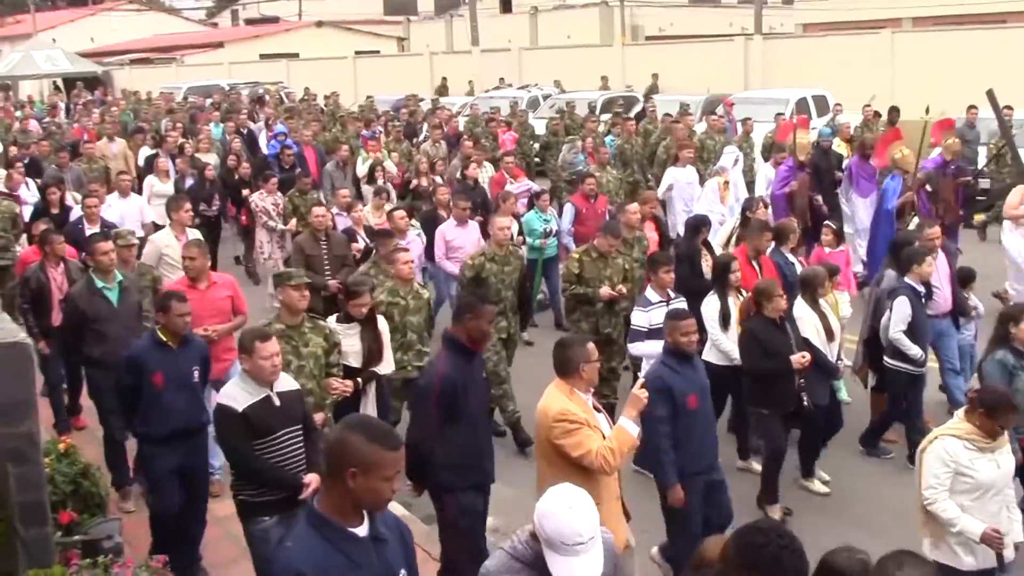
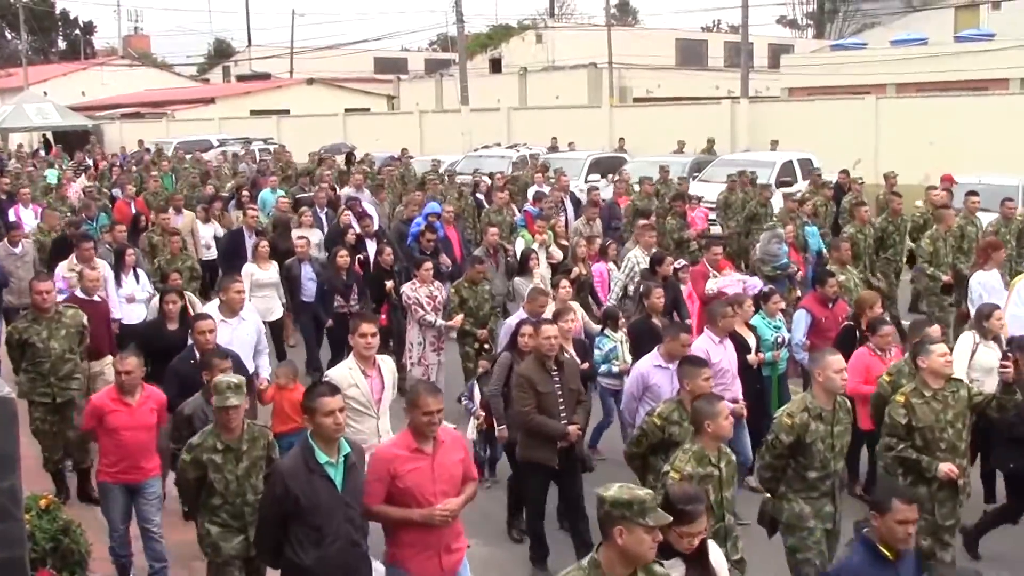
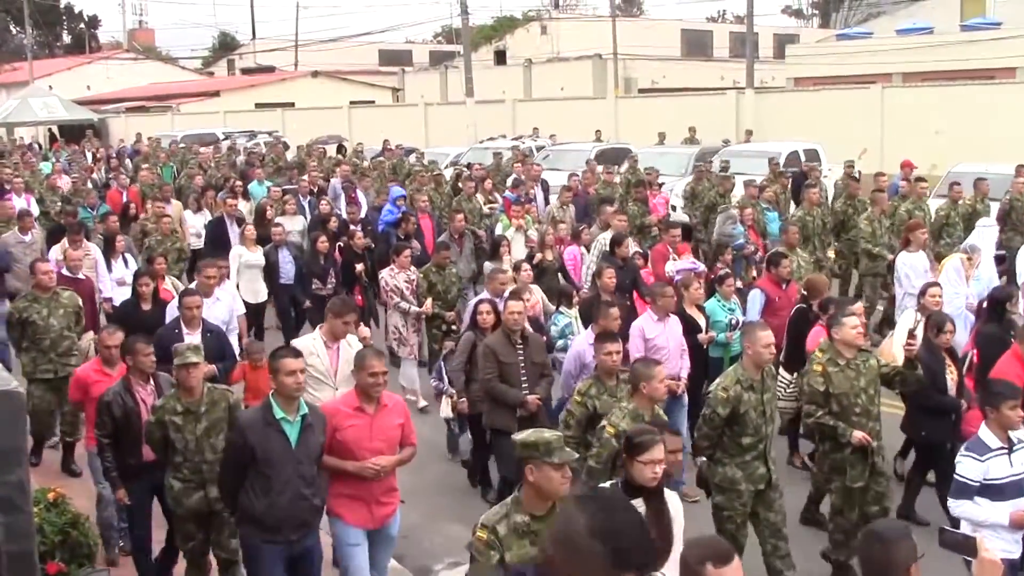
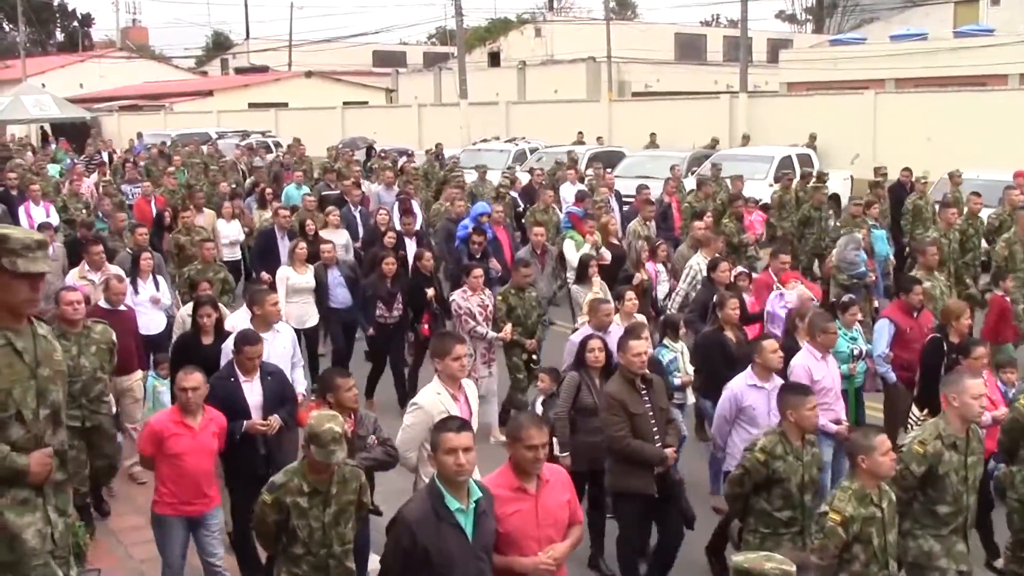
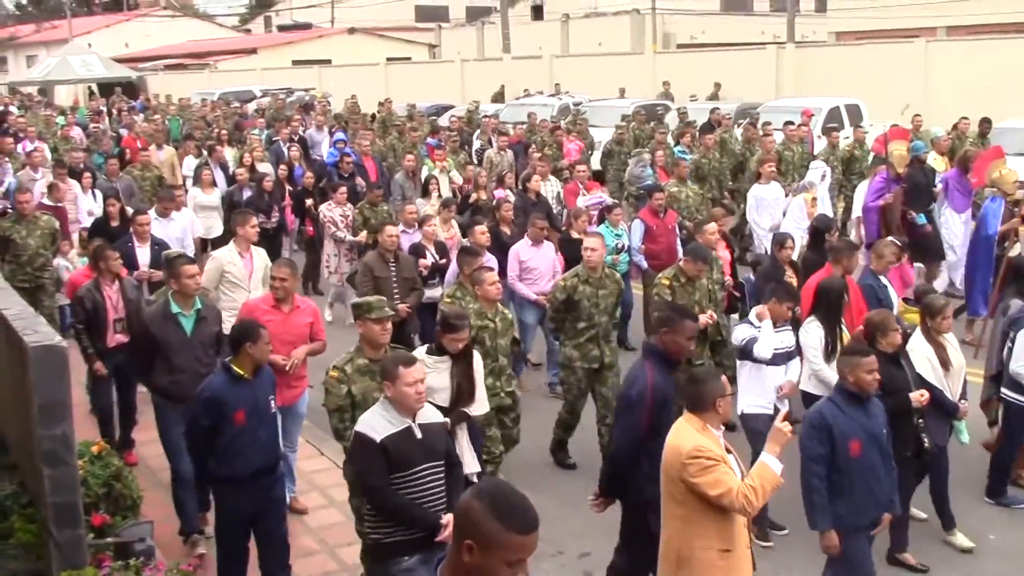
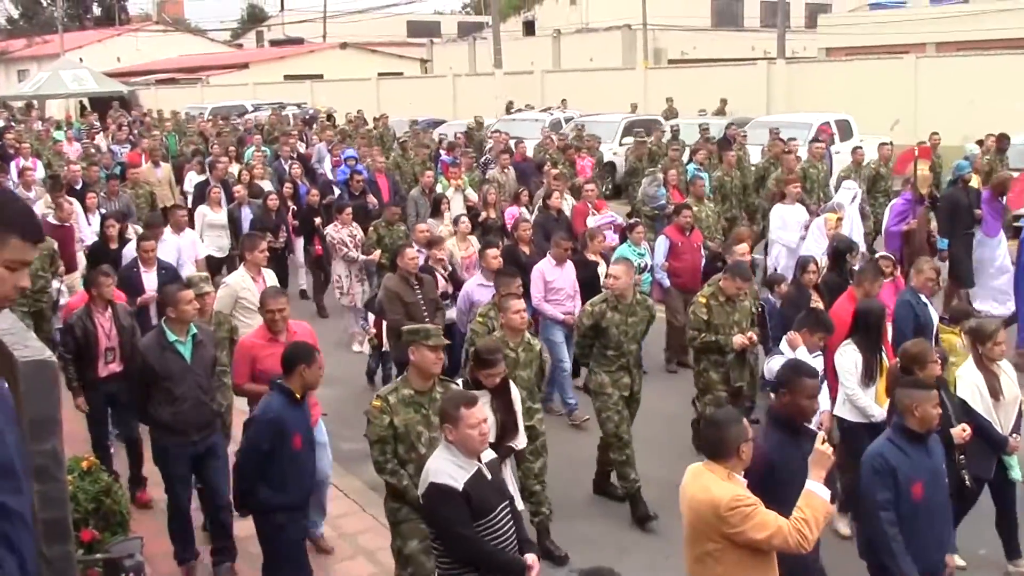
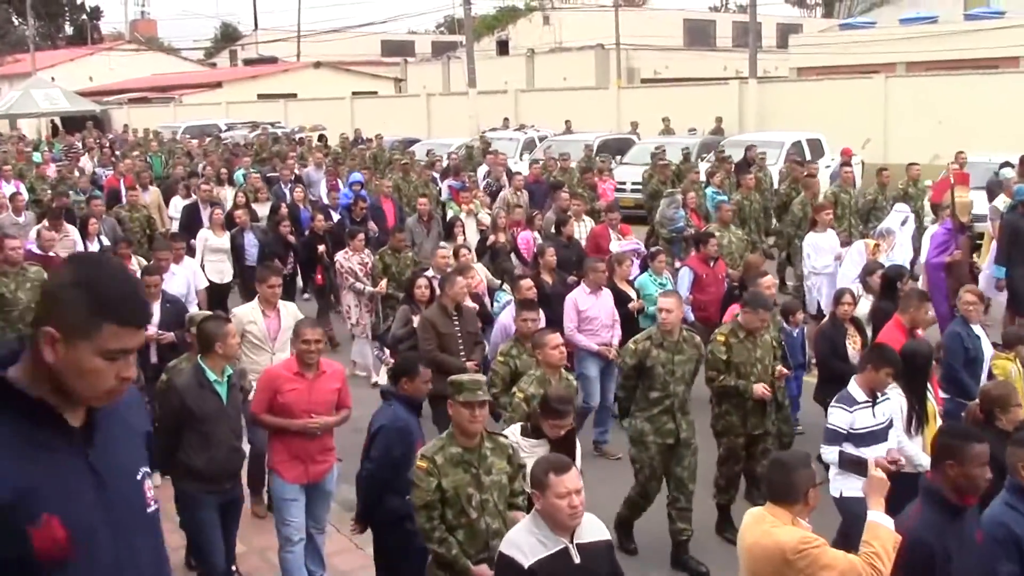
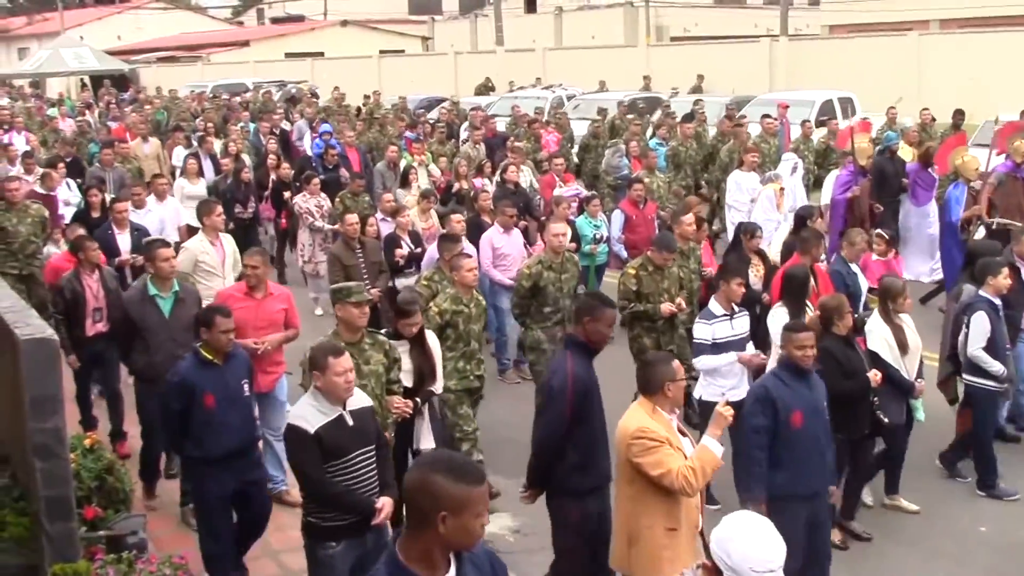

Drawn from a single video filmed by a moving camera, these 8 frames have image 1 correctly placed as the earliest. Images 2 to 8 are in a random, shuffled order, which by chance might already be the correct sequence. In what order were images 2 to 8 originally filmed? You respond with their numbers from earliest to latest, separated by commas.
8, 5, 6, 7, 3, 2, 4
